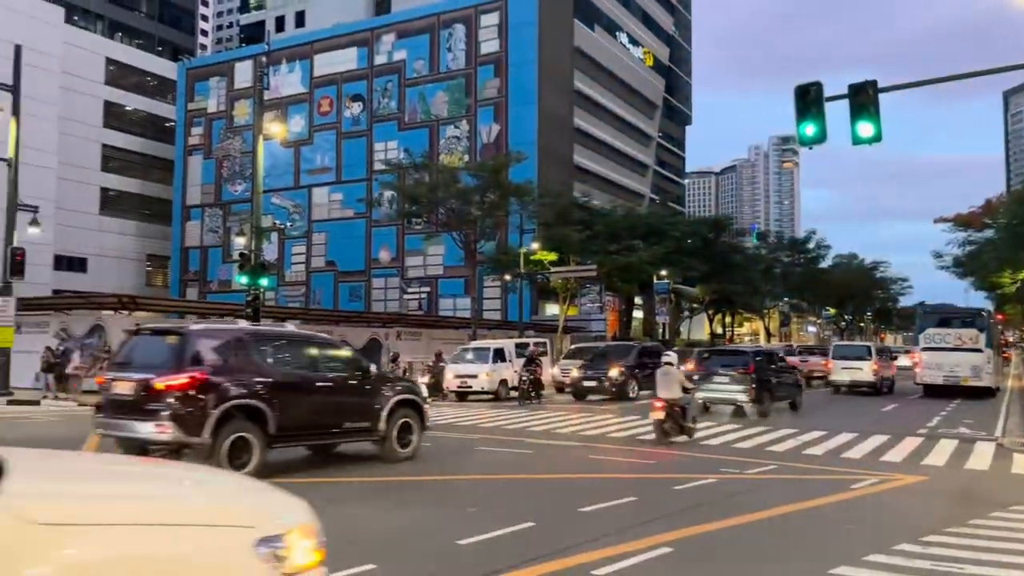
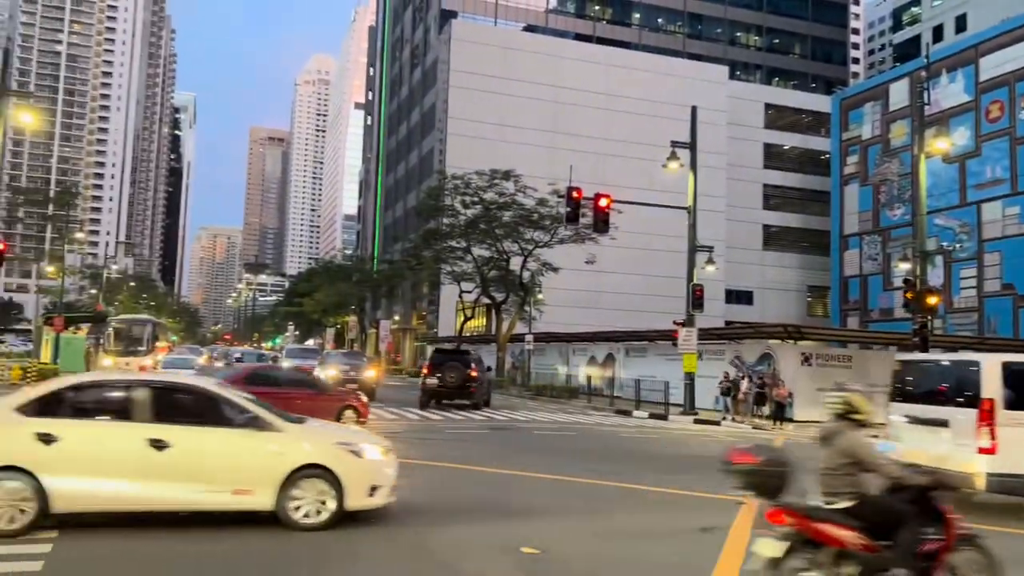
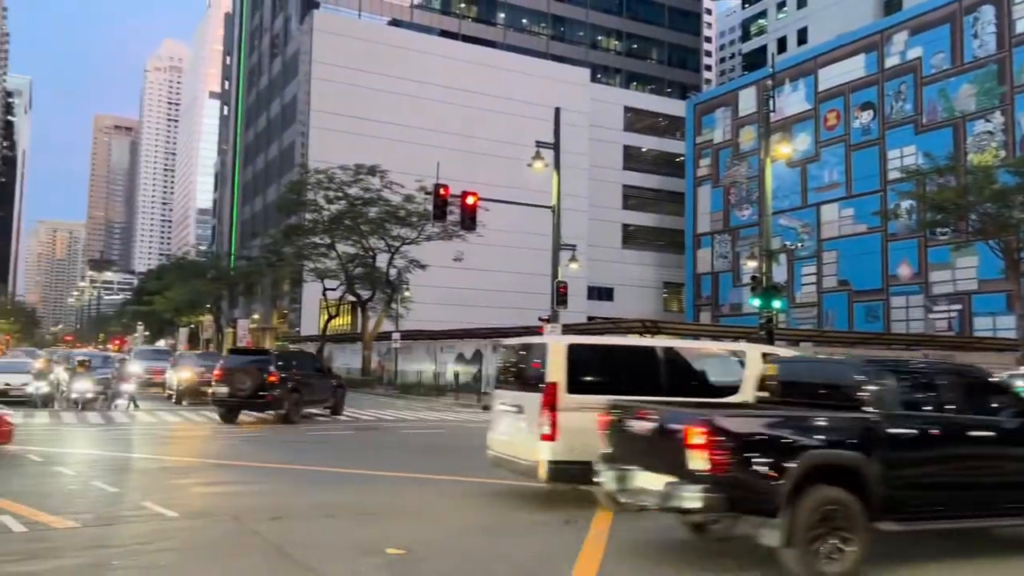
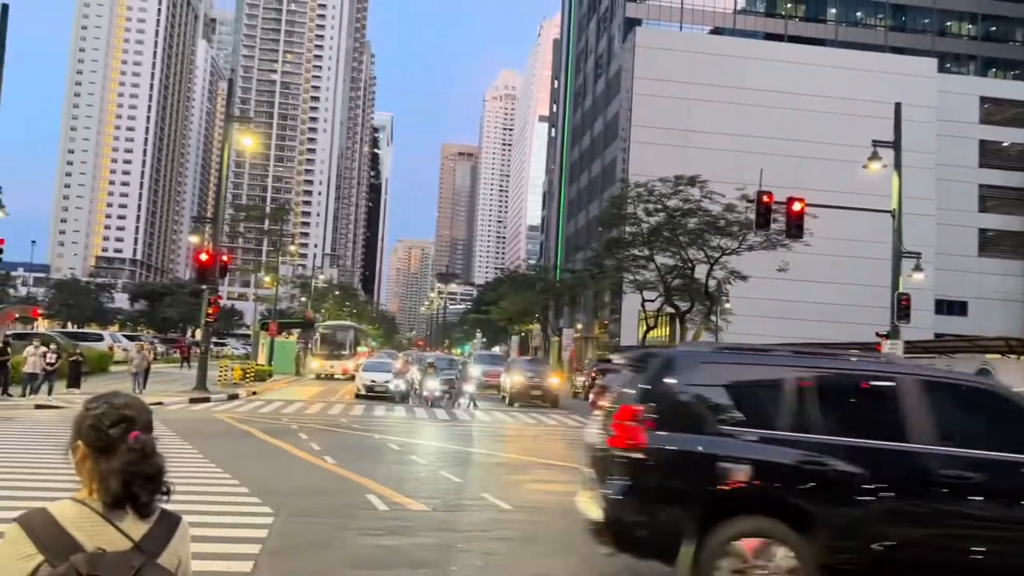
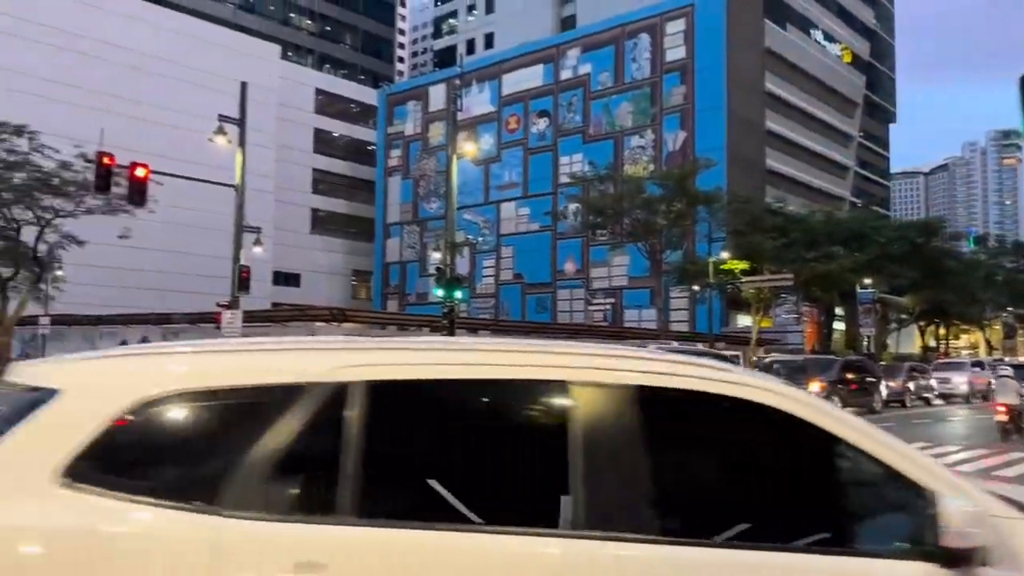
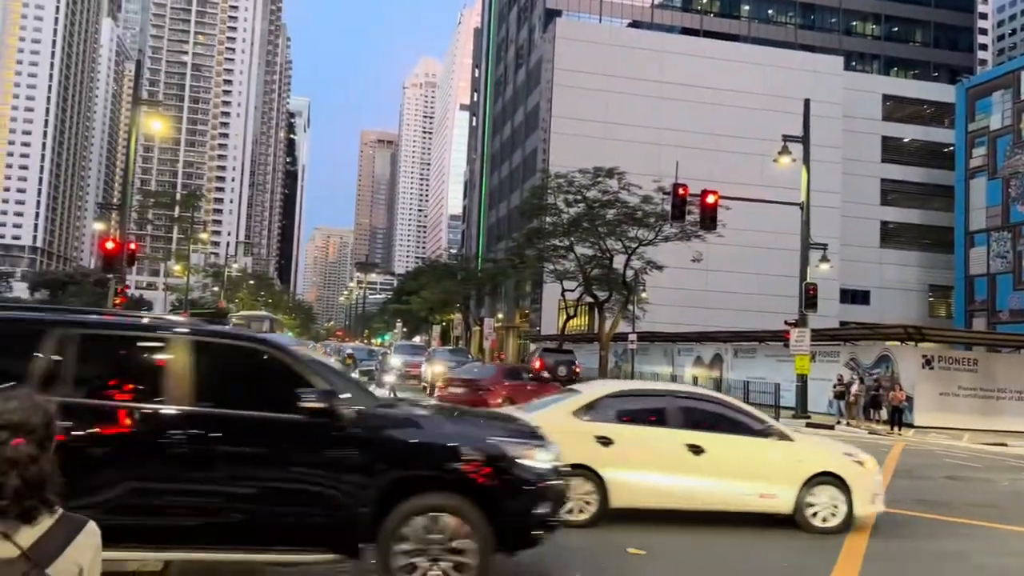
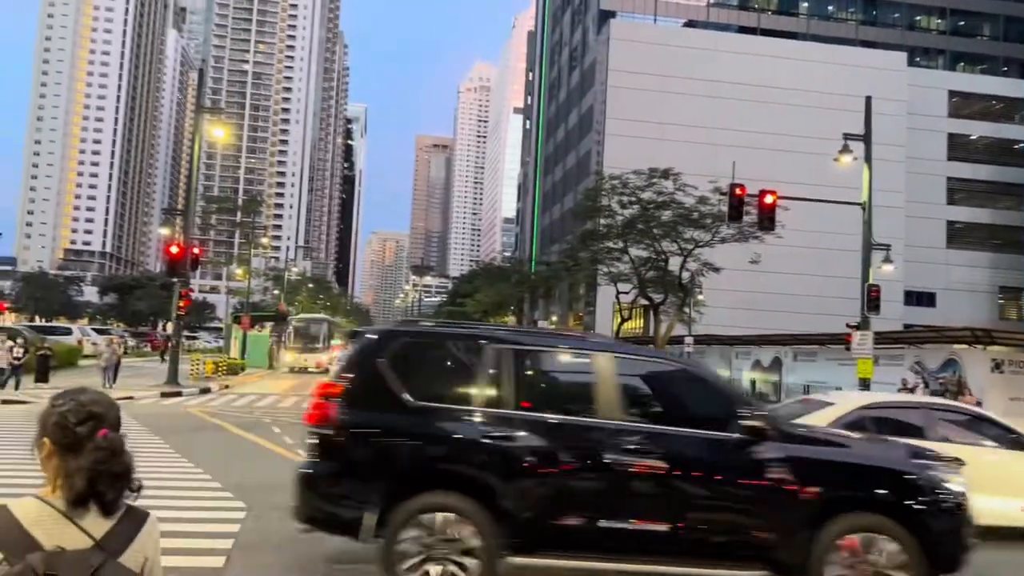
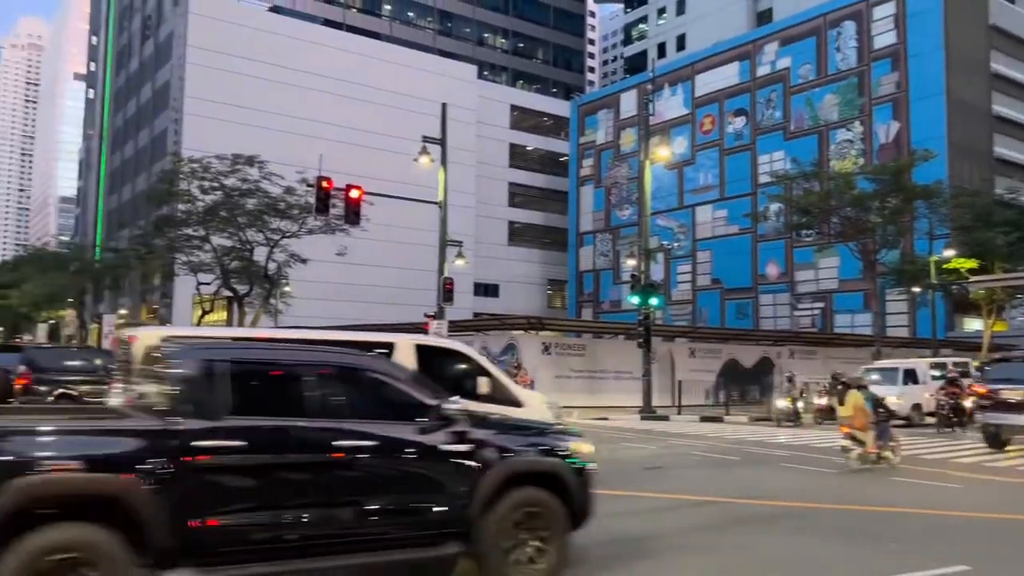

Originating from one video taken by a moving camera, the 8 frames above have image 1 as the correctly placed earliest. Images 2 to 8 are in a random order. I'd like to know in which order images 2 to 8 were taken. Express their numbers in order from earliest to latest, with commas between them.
5, 8, 3, 2, 6, 7, 4
